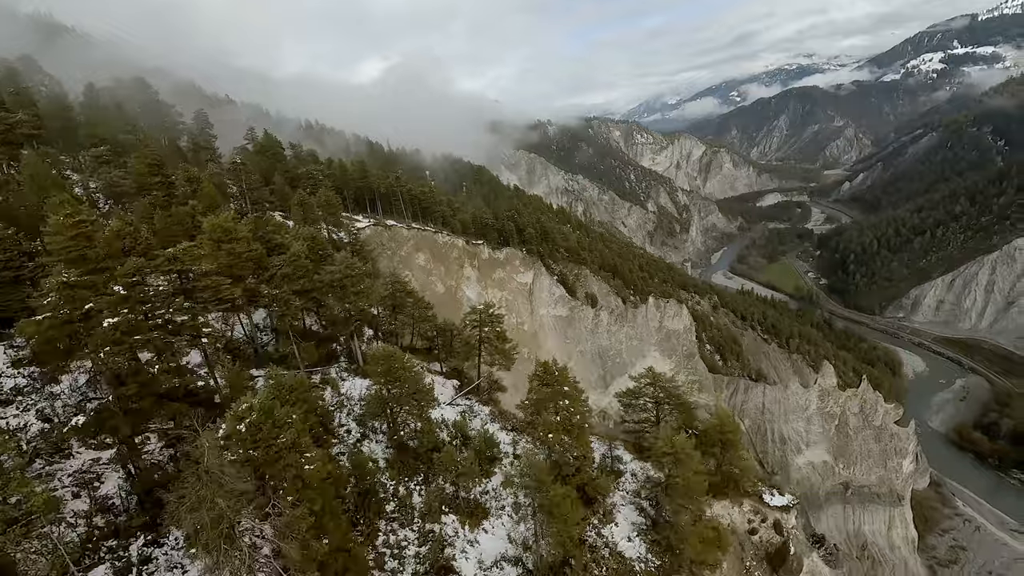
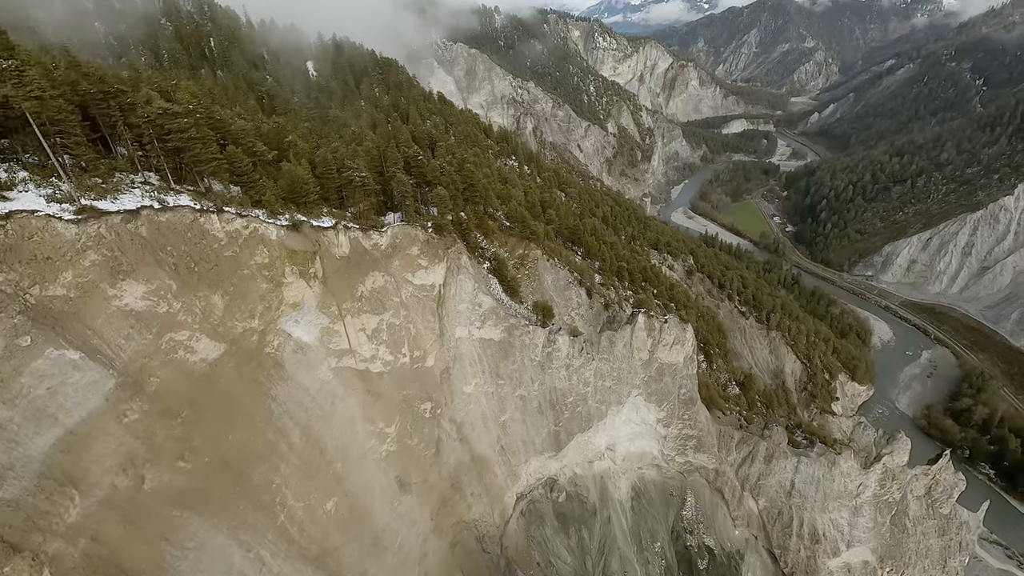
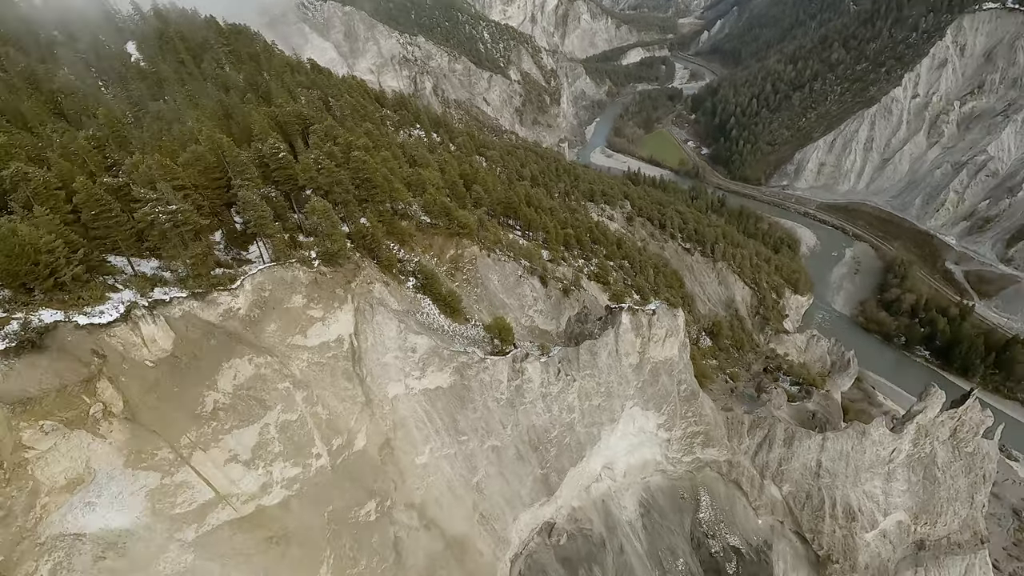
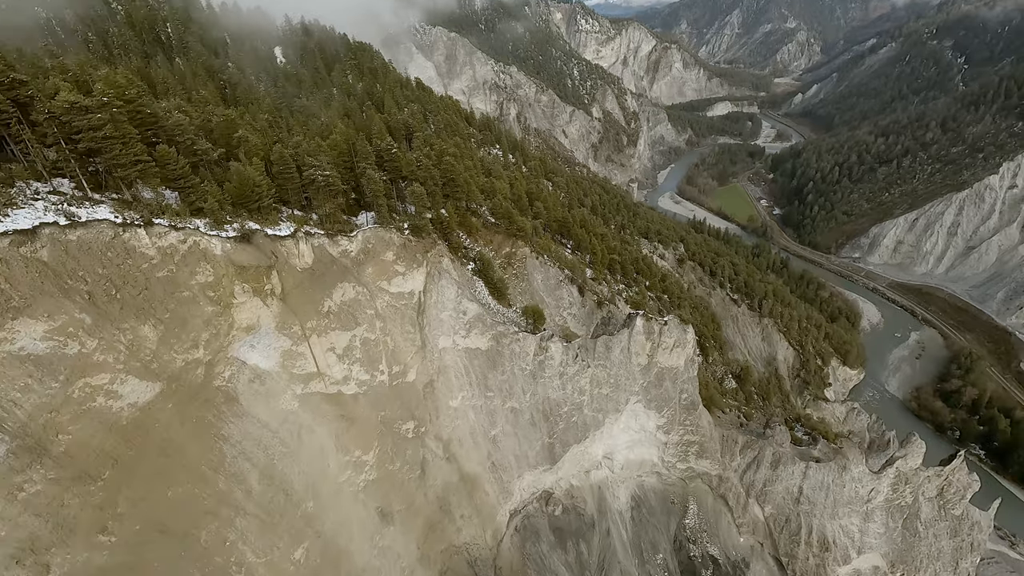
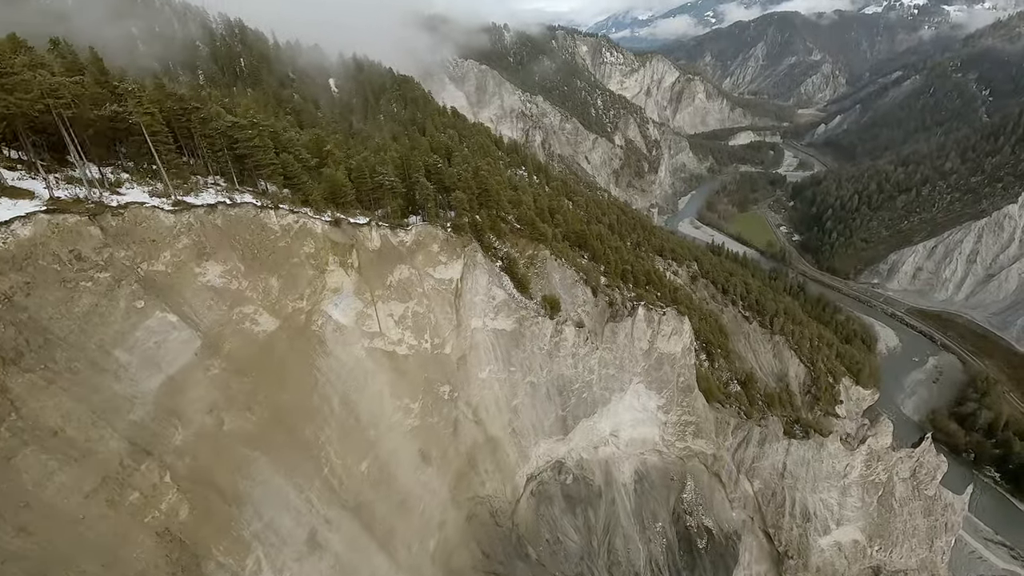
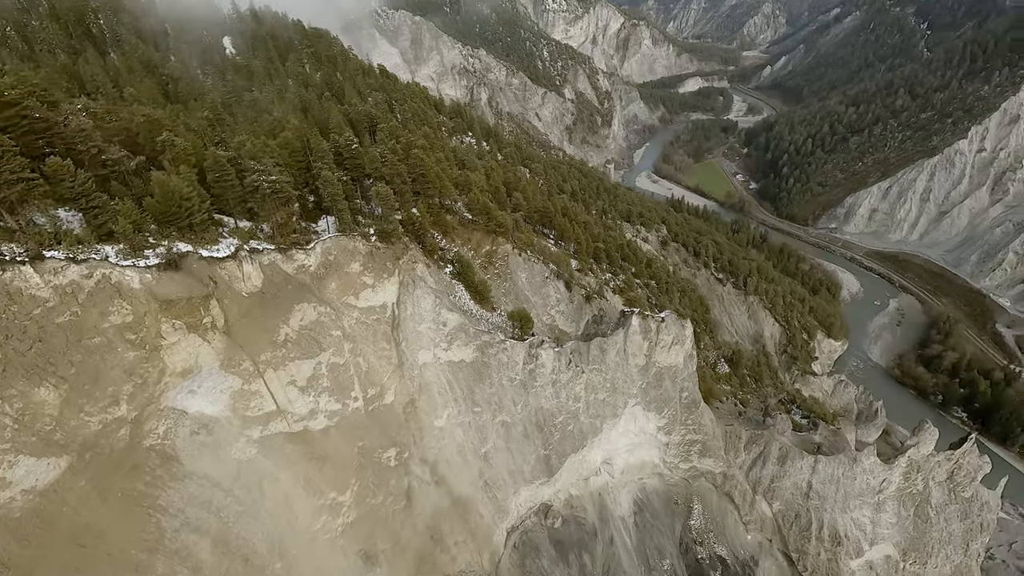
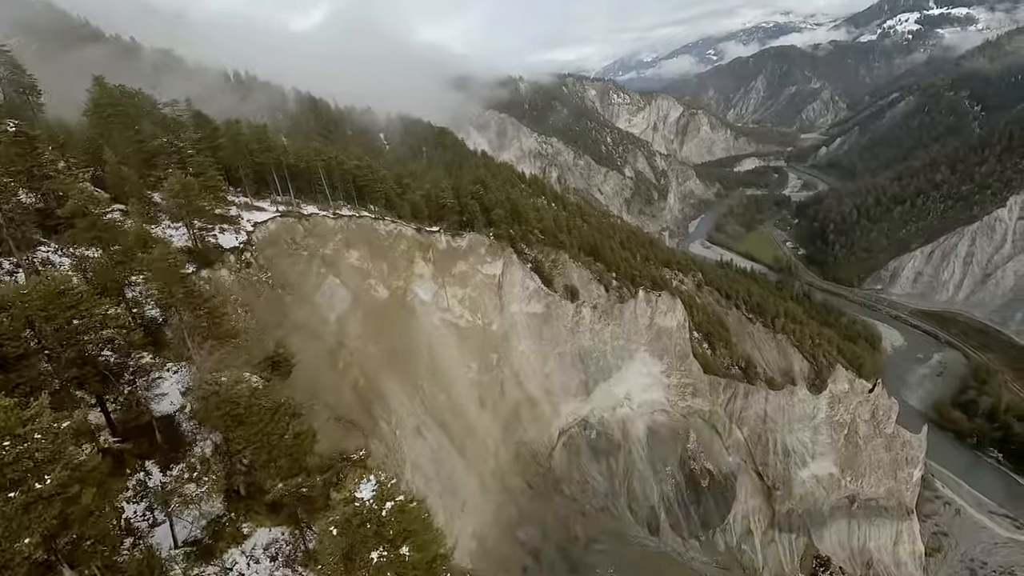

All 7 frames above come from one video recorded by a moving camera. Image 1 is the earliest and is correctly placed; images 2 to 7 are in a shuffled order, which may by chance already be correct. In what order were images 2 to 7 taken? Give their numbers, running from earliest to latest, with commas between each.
7, 5, 2, 4, 6, 3
